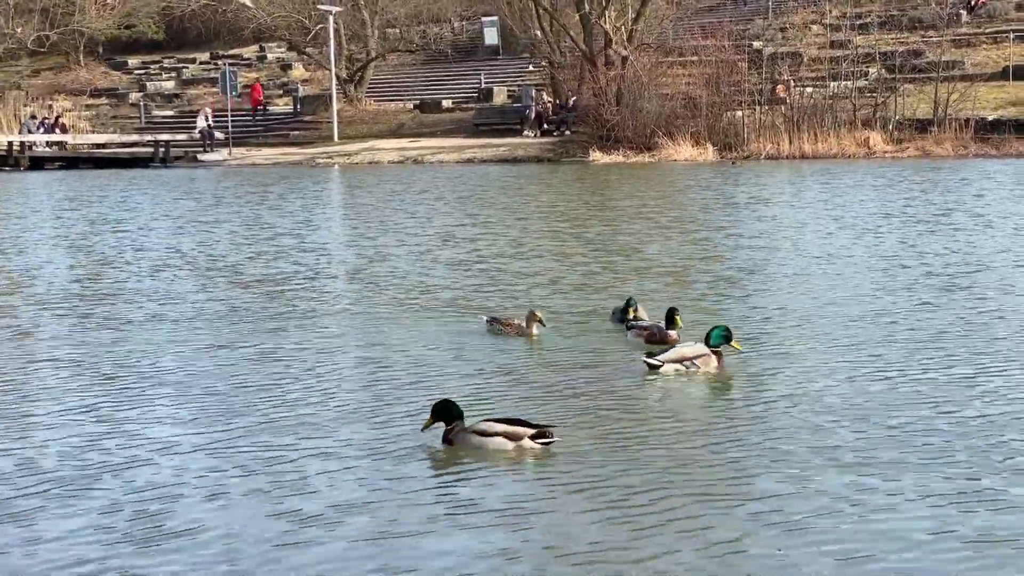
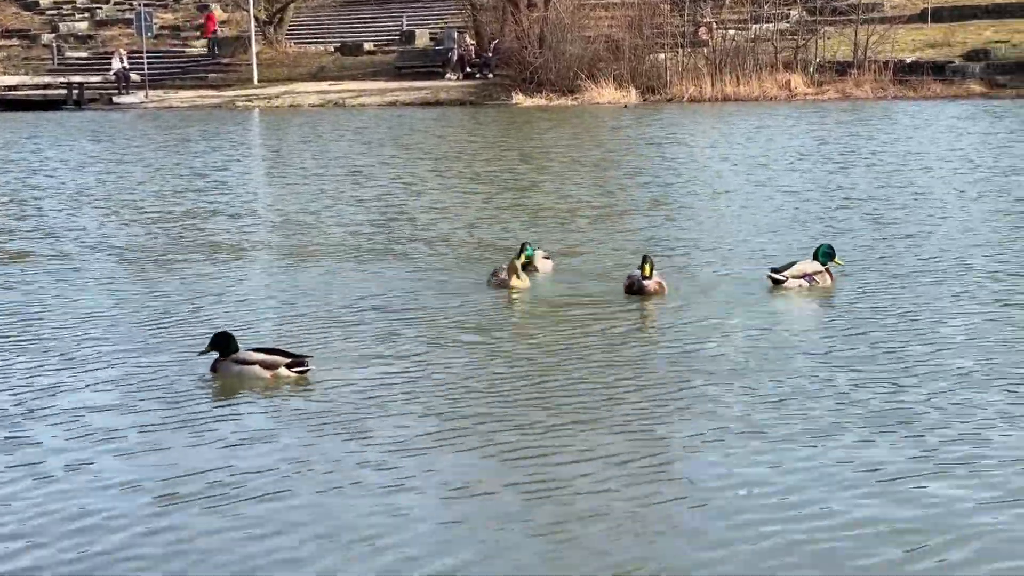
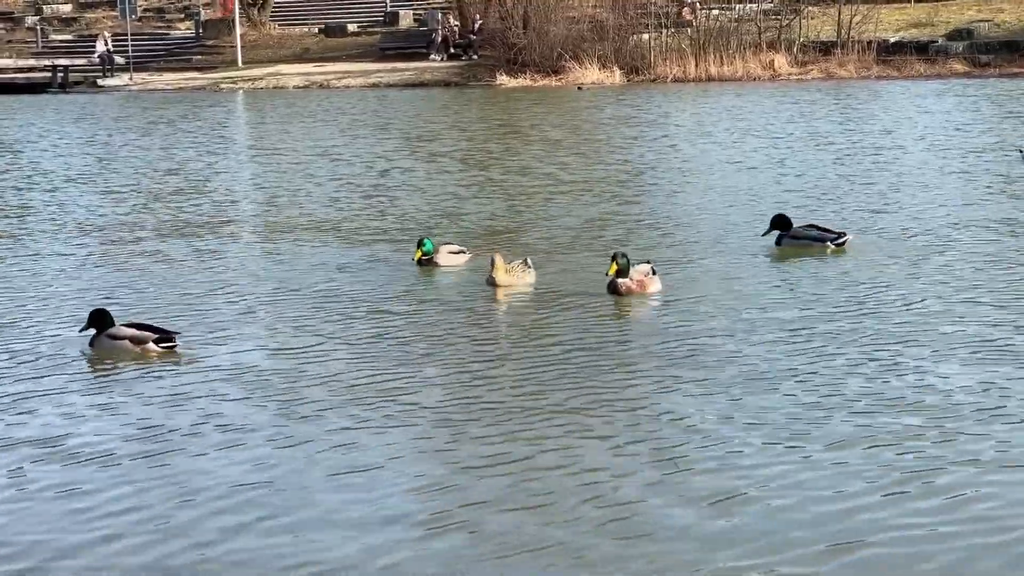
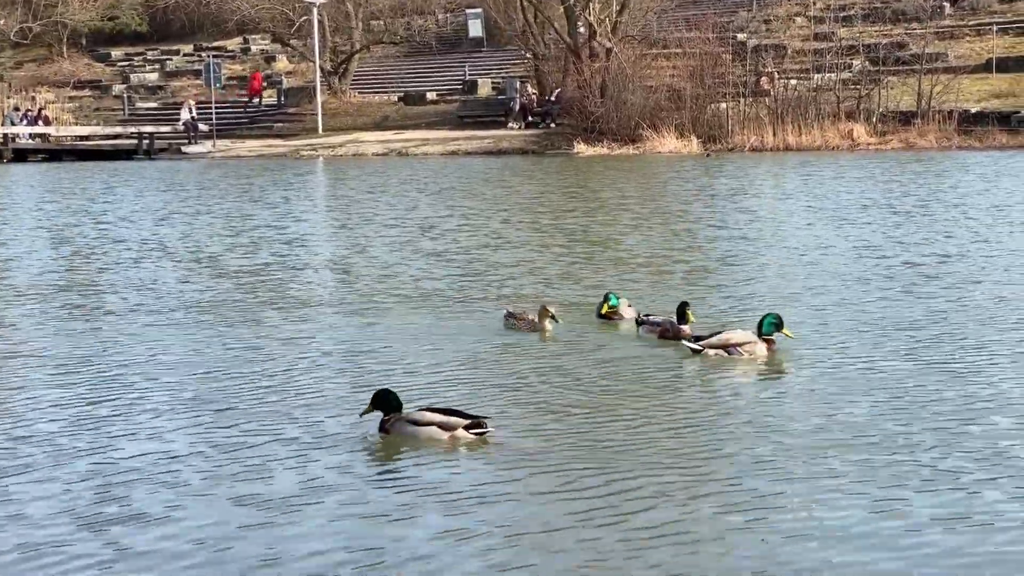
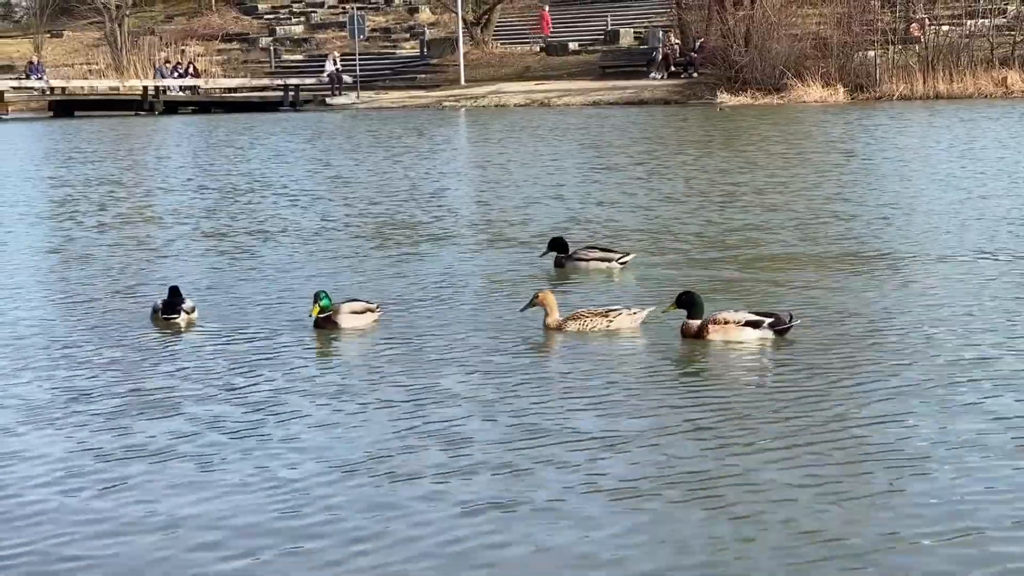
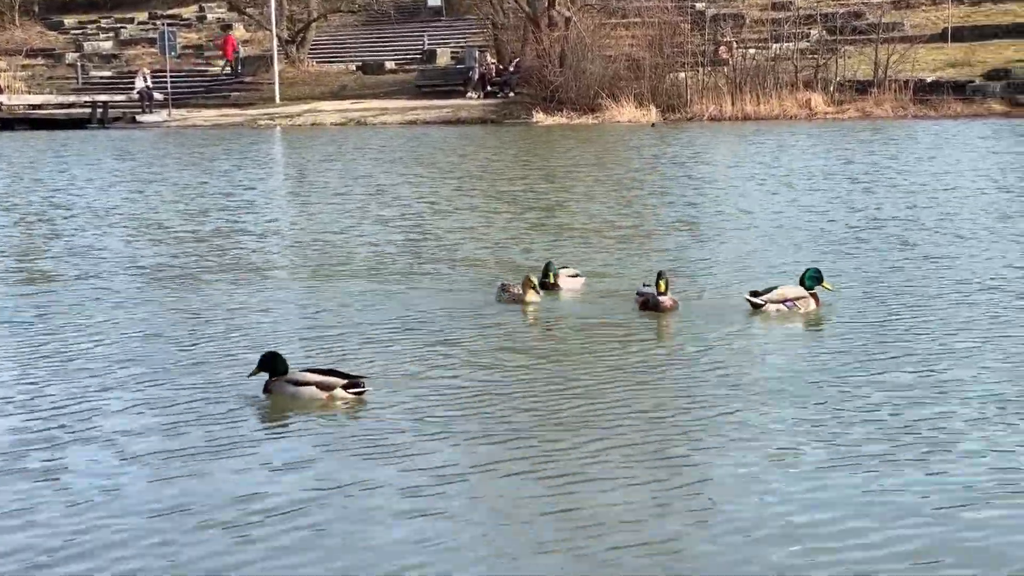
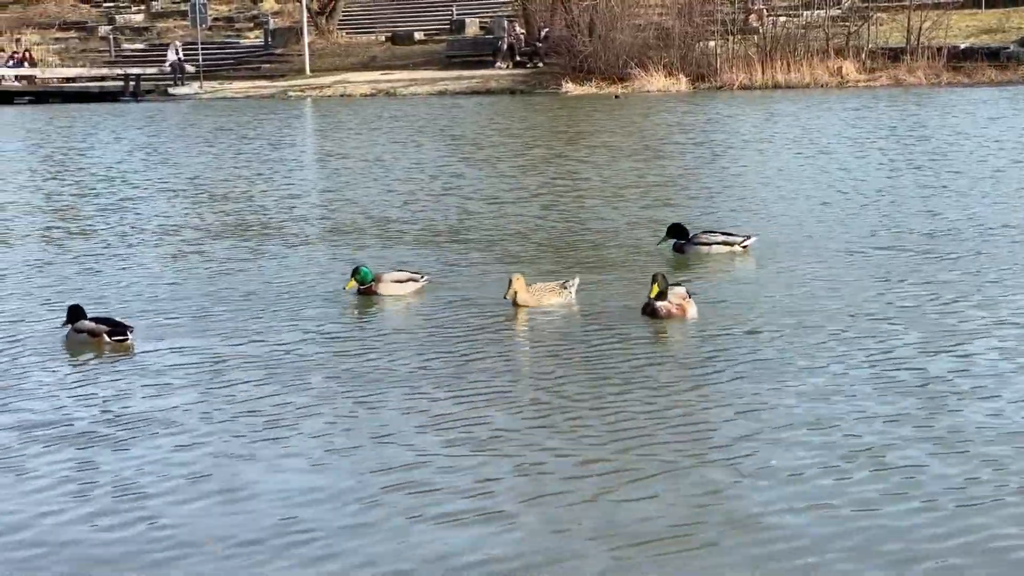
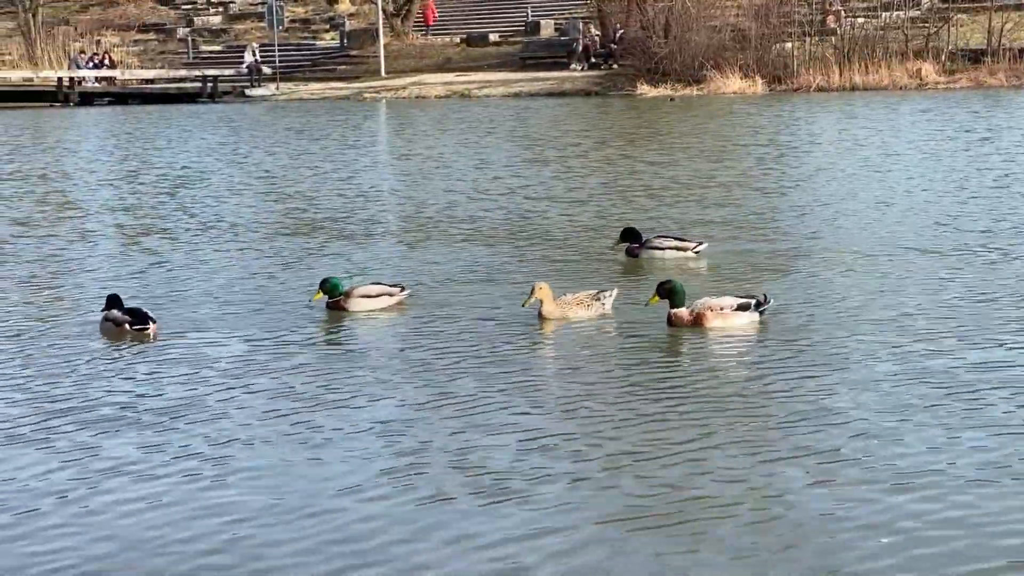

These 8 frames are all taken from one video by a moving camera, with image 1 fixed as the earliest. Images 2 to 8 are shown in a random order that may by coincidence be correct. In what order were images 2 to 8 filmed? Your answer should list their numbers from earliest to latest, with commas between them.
4, 6, 2, 3, 7, 8, 5
